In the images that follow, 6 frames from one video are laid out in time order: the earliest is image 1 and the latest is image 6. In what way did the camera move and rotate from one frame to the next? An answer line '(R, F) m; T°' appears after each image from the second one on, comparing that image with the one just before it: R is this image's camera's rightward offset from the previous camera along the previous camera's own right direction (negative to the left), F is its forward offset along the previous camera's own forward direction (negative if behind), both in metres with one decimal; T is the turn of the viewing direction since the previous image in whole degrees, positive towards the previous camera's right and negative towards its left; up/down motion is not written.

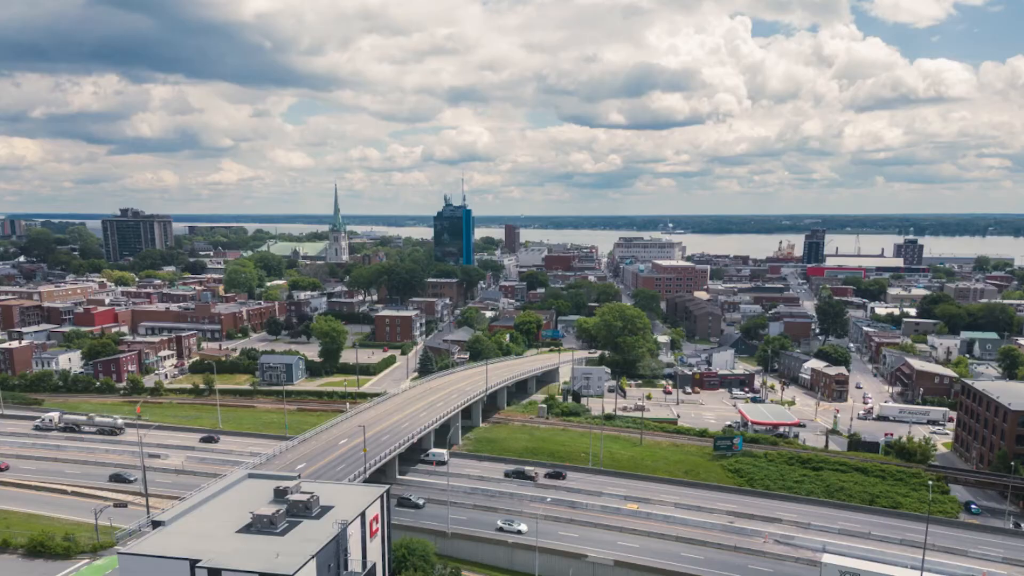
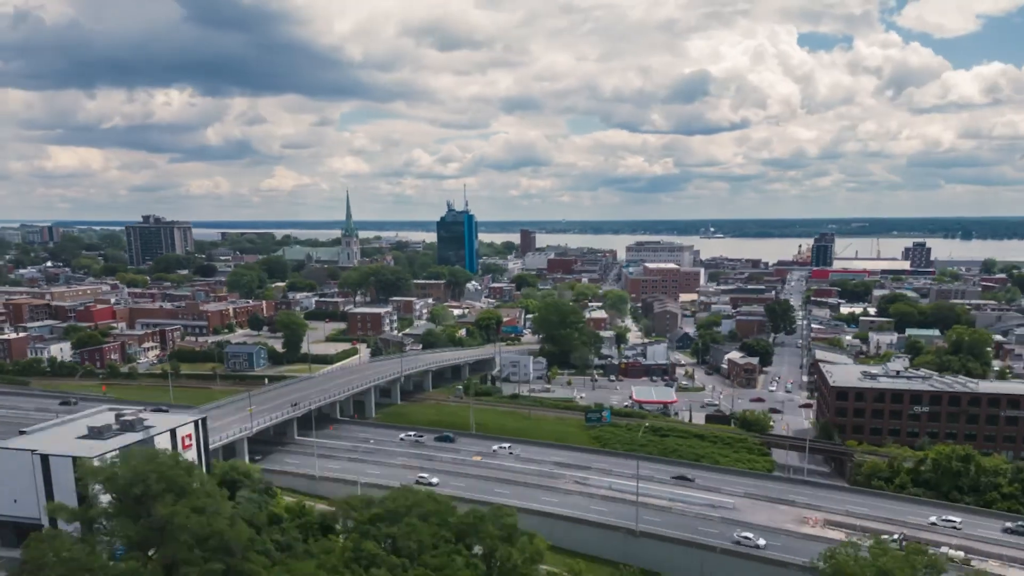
(+6.0, -5.5) m; -2°
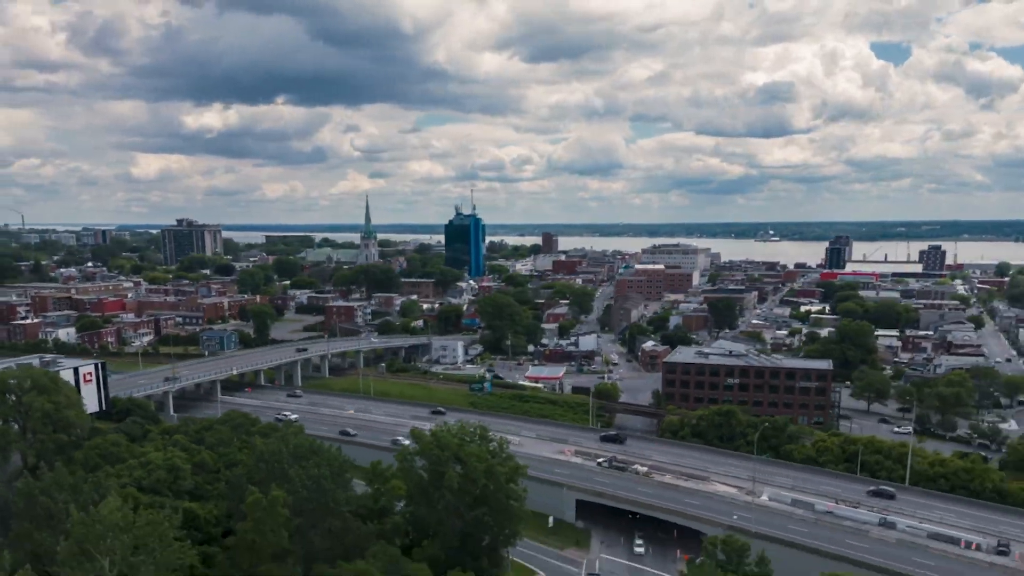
(+8.1, -7.9) m; -3°
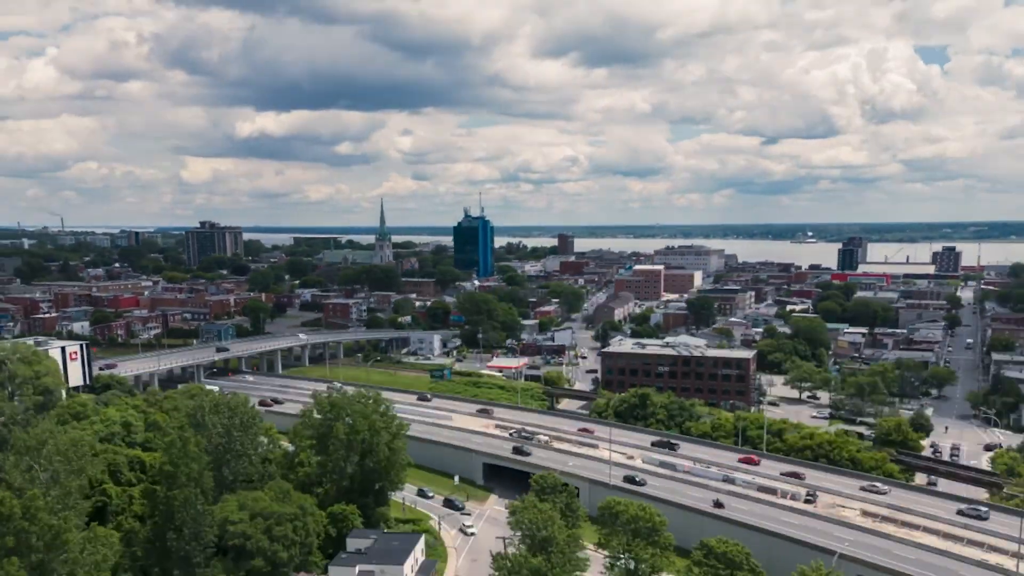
(+4.3, -4.5) m; -2°
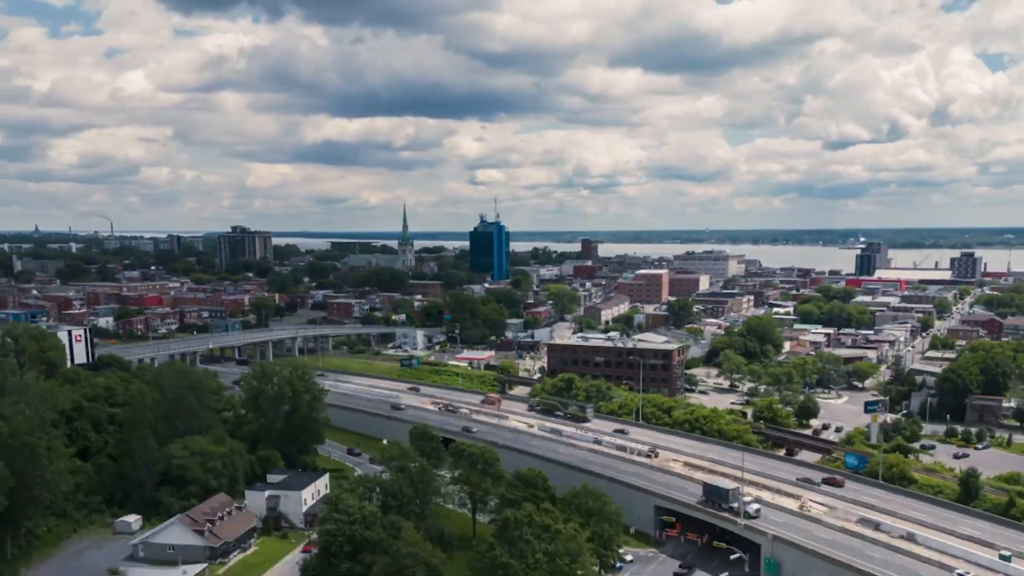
(+5.2, -6.1) m; -3°
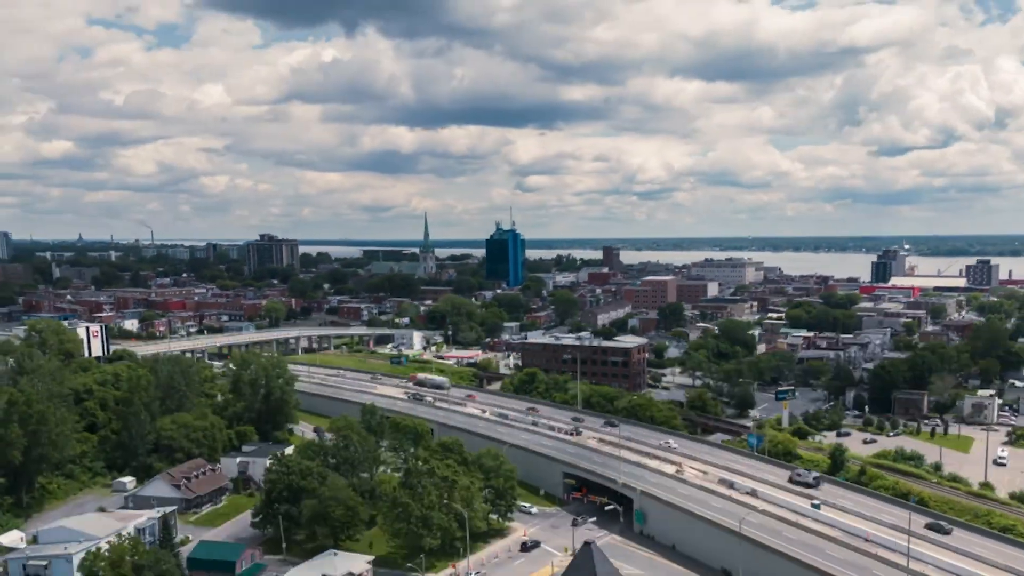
(+3.9, -5.0) m; -2°
